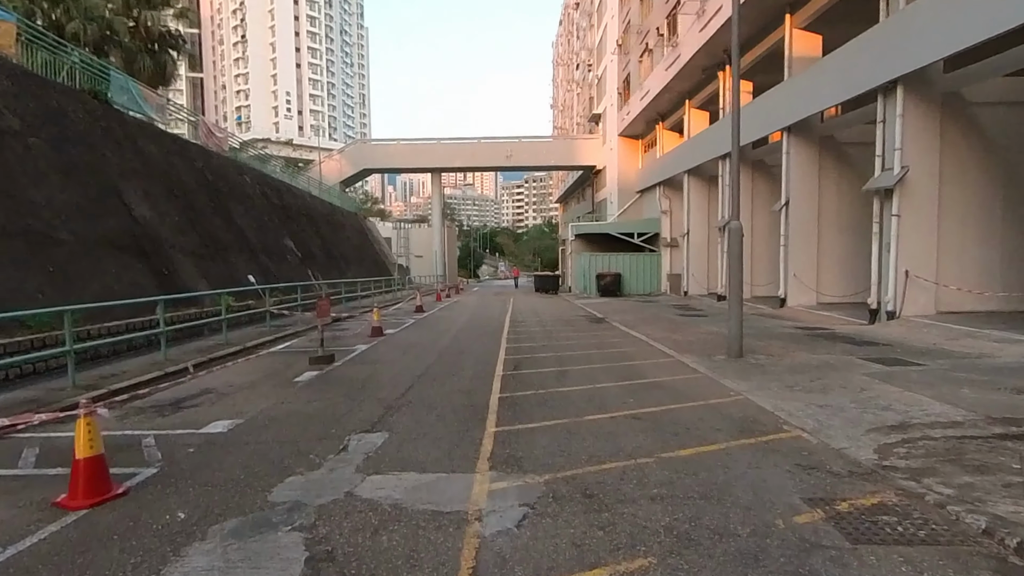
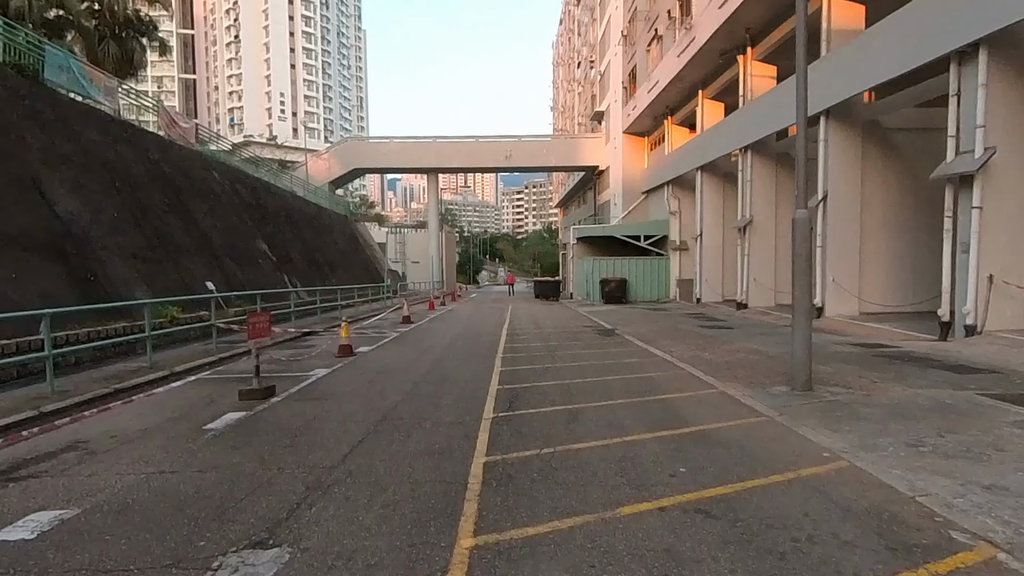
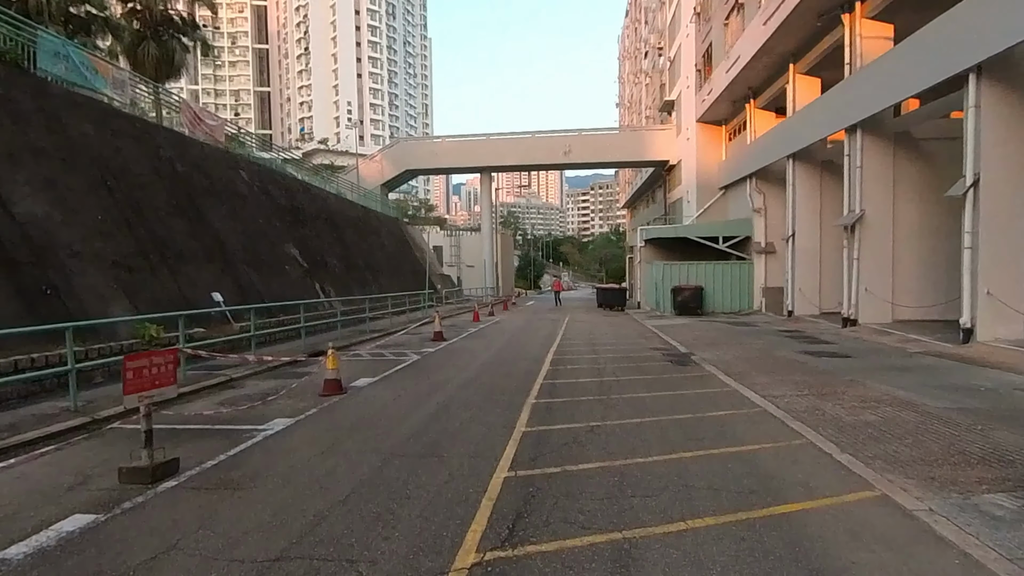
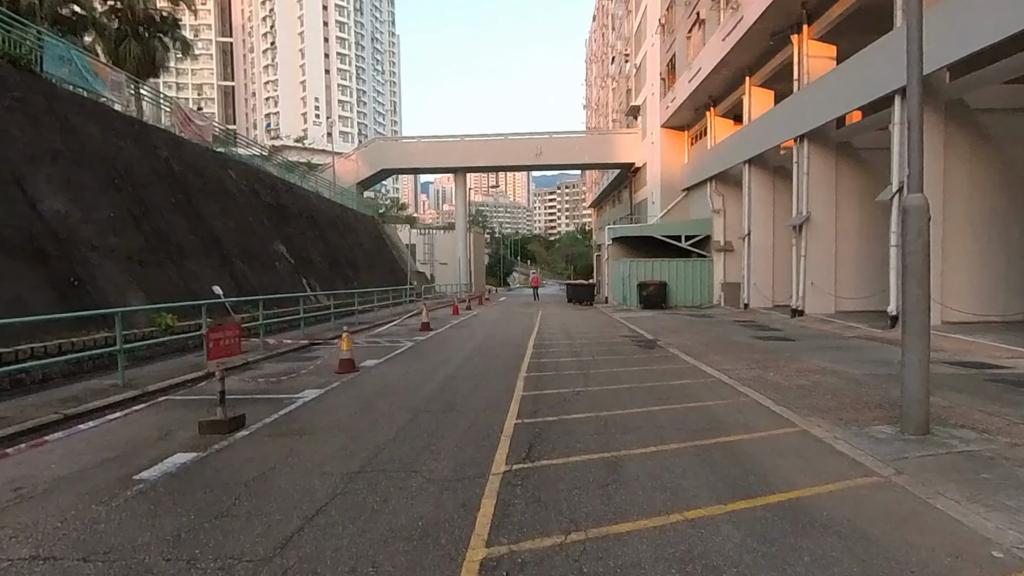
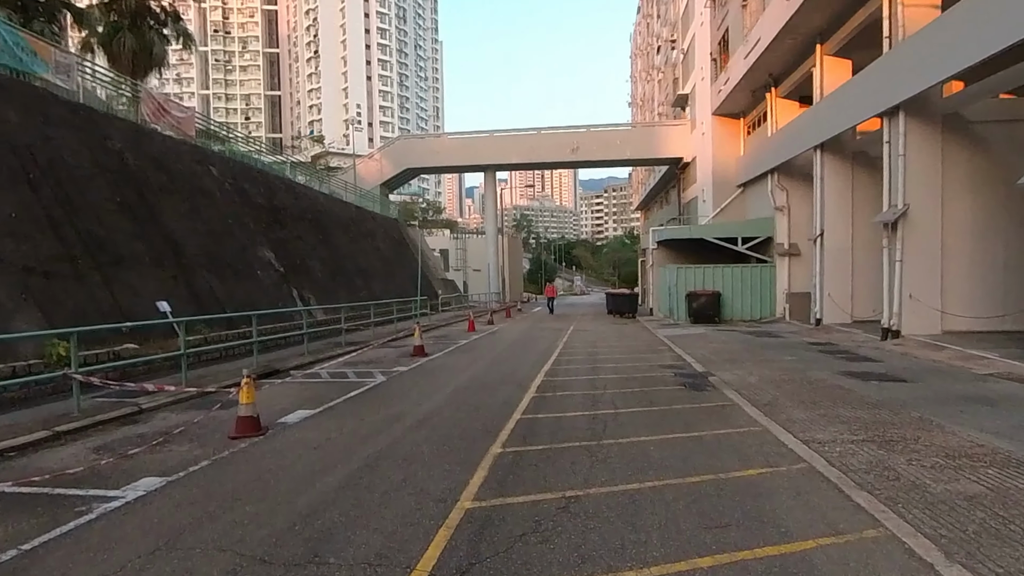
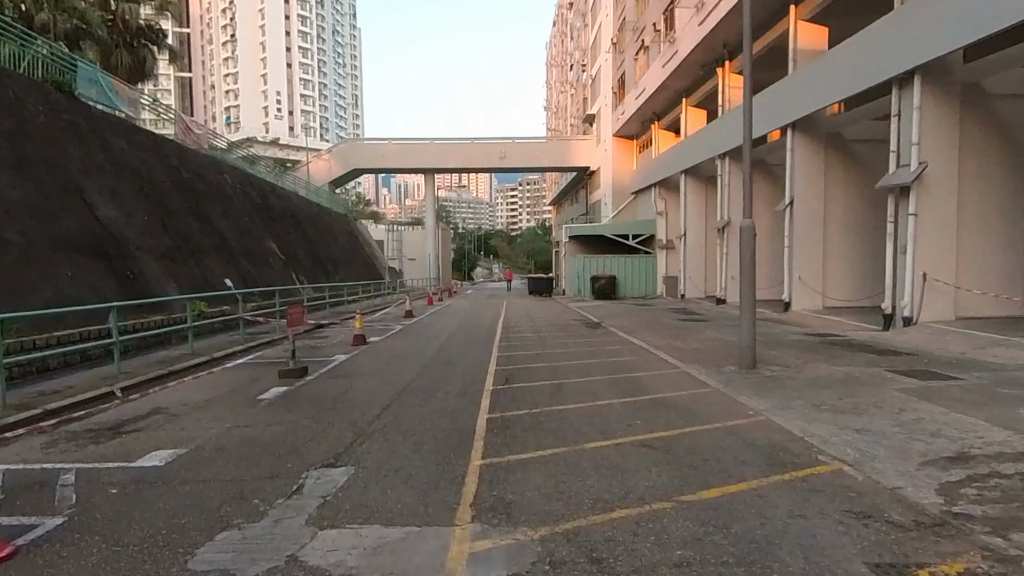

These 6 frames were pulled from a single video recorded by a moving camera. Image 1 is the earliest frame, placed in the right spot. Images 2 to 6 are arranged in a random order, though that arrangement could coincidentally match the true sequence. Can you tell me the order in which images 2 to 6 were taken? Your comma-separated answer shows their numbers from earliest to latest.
6, 2, 4, 3, 5
